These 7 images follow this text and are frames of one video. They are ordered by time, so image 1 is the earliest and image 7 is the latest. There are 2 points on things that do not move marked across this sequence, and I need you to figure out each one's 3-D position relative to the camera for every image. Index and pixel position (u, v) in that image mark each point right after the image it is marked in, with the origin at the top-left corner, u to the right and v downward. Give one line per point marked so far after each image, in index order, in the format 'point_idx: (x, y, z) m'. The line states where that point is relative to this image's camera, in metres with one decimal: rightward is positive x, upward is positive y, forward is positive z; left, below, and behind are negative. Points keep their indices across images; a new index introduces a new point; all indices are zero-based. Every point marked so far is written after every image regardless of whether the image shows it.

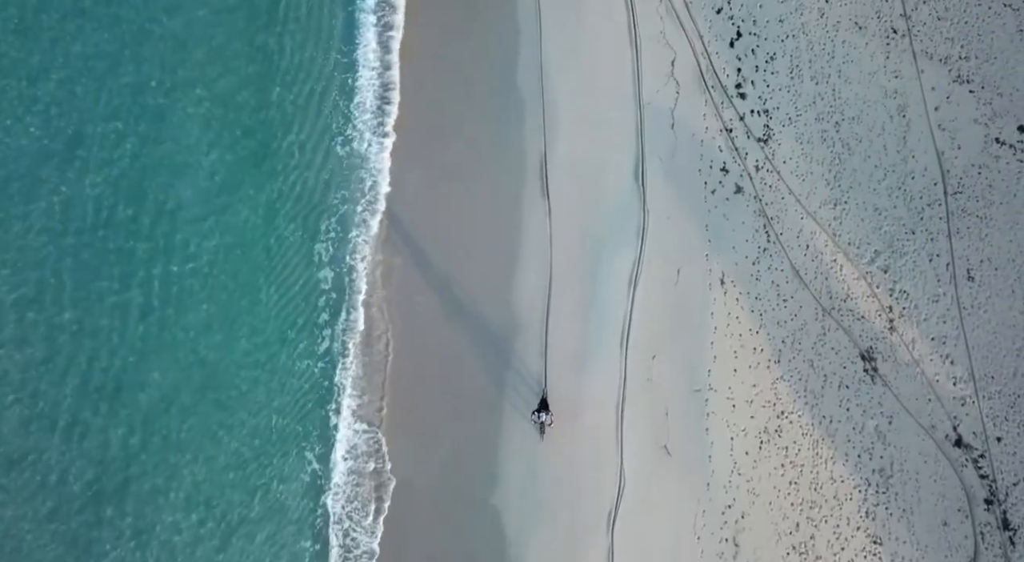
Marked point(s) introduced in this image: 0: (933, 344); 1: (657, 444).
0: (+5.3, -0.8, +14.4) m
1: (+1.8, -2.1, +14.3) m
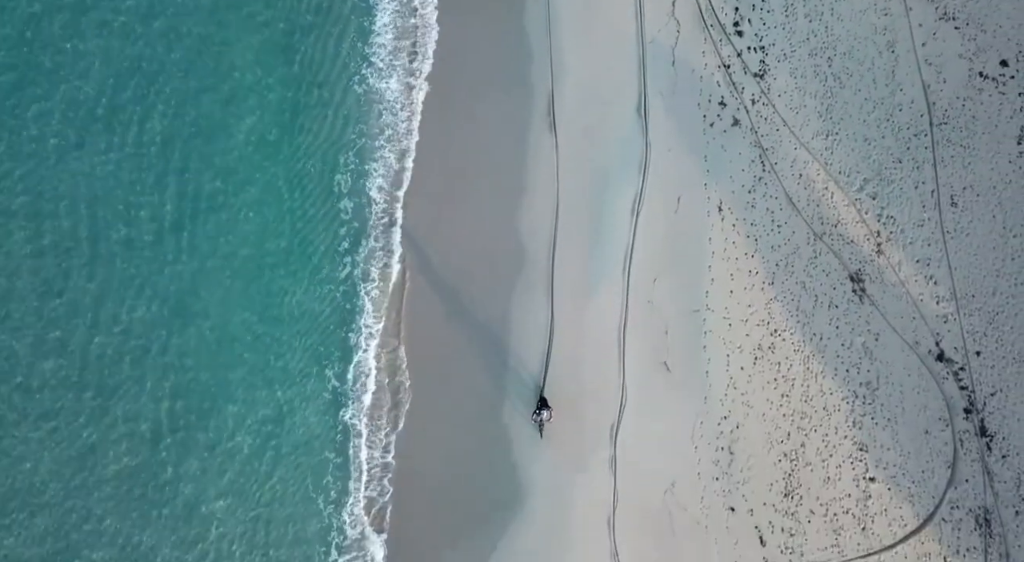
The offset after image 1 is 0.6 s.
0: (+5.4, +0.2, +15.3) m
1: (+1.9, -1.1, +15.1) m
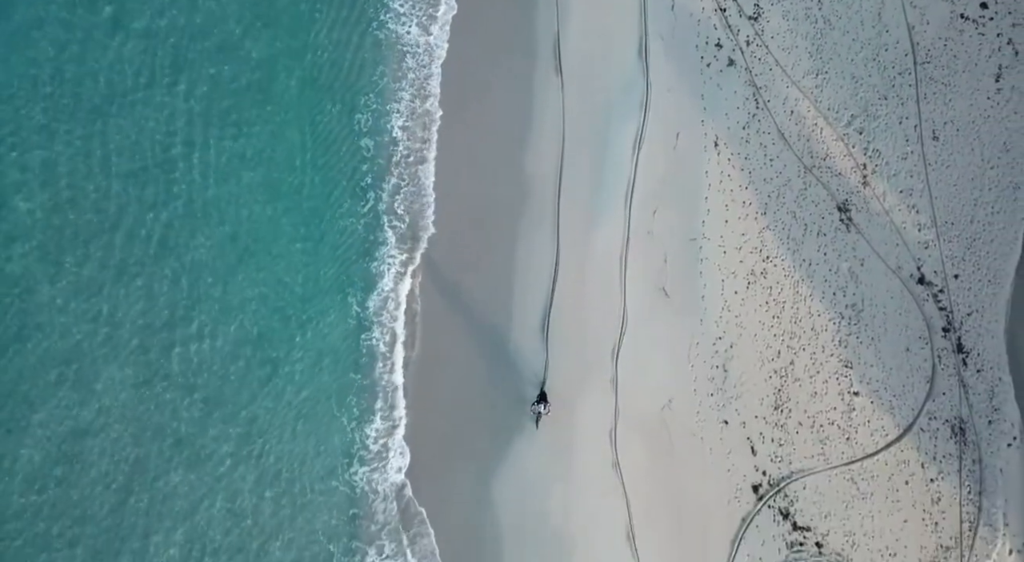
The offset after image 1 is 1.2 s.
0: (+5.6, +1.2, +16.3) m
1: (+2.1, -0.1, +16.2) m
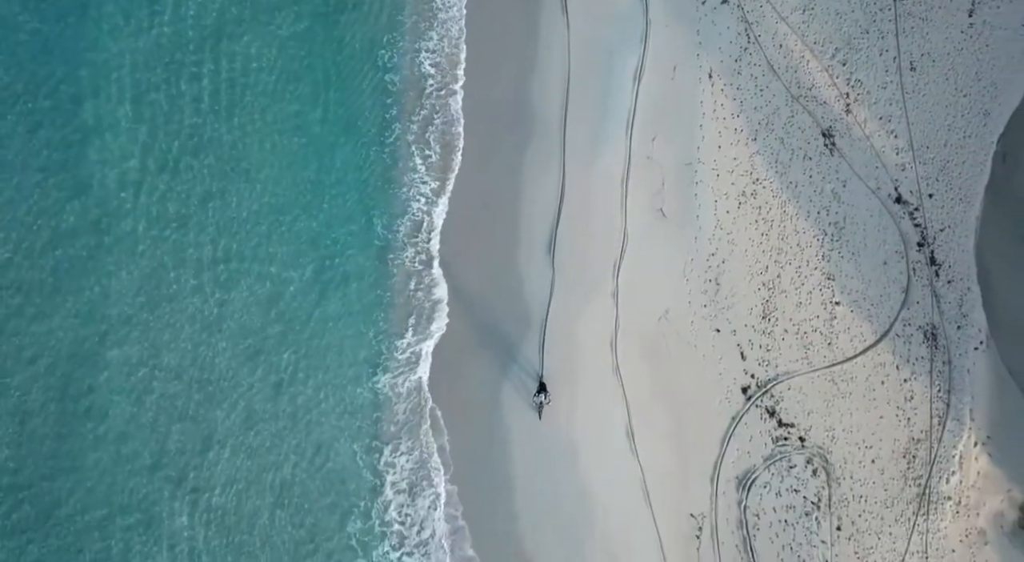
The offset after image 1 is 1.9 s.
0: (+5.7, +2.4, +17.5) m
1: (+2.2, +1.1, +17.6) m
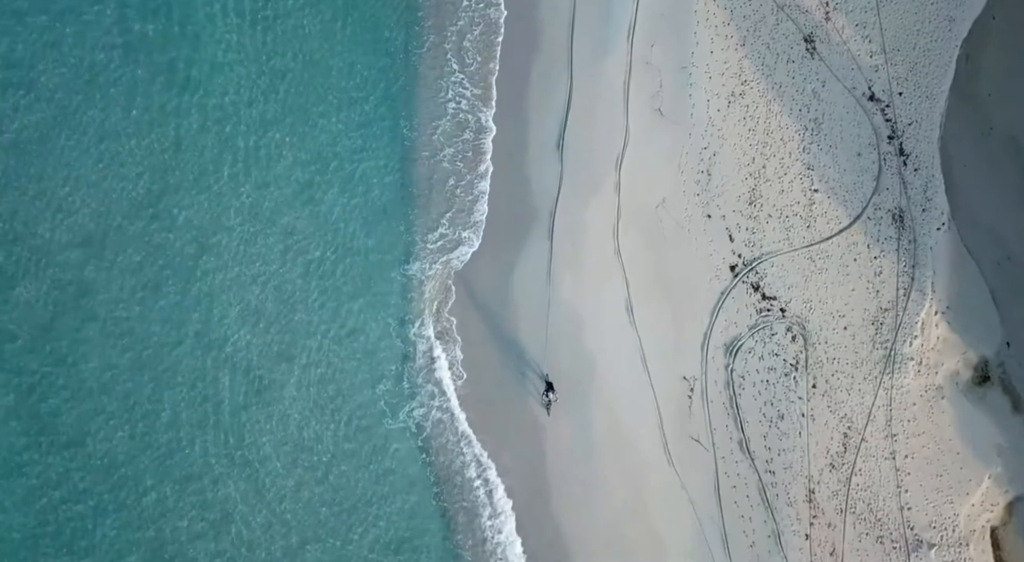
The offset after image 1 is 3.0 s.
0: (+5.9, +4.3, +19.4) m
1: (+2.4, +3.0, +19.5) m
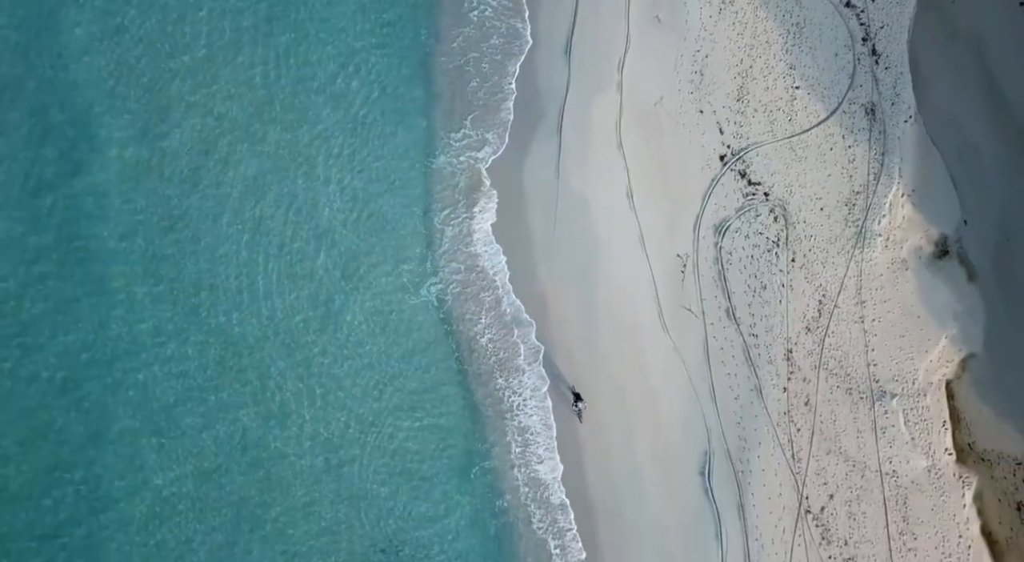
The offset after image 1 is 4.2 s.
0: (+6.2, +6.5, +21.6) m
1: (+2.7, +5.1, +21.9) m
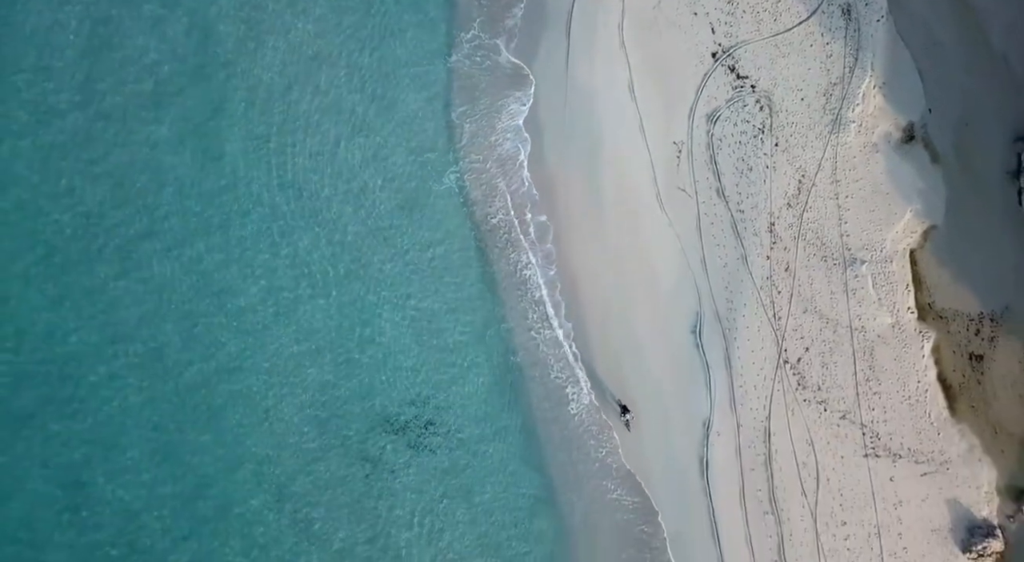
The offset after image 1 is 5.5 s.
0: (+6.5, +9.2, +24.3) m
1: (+3.1, +7.9, +24.6) m
